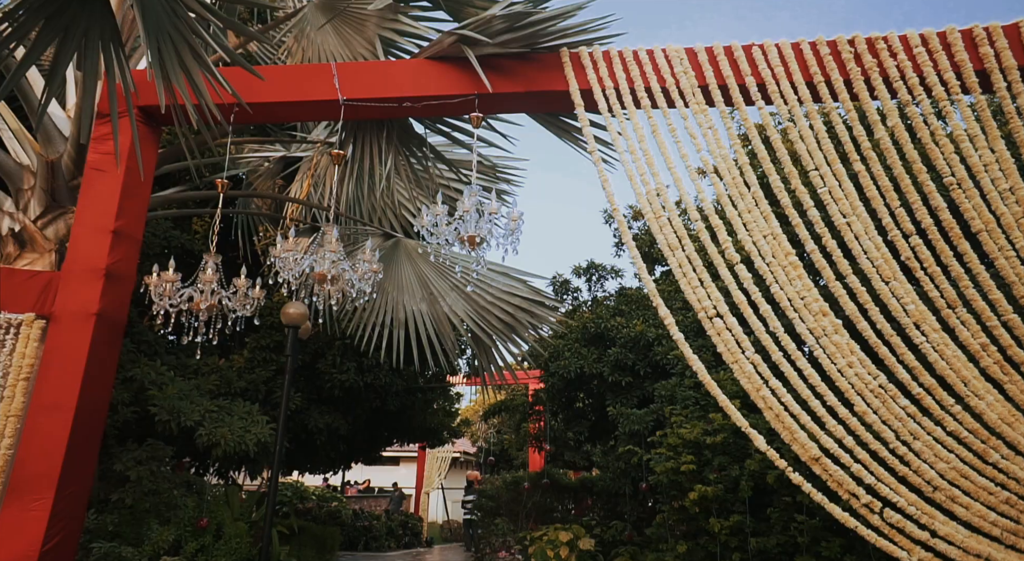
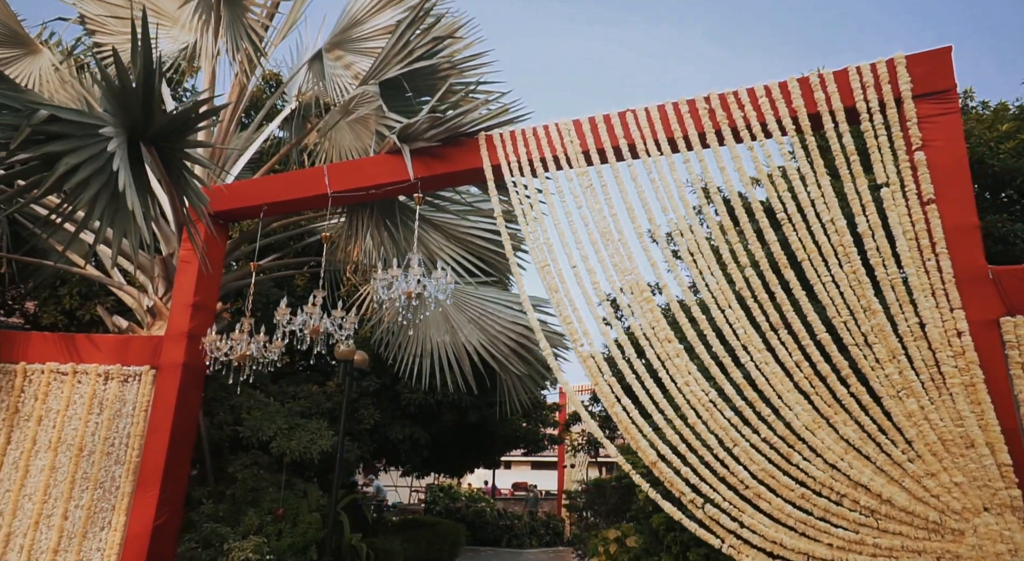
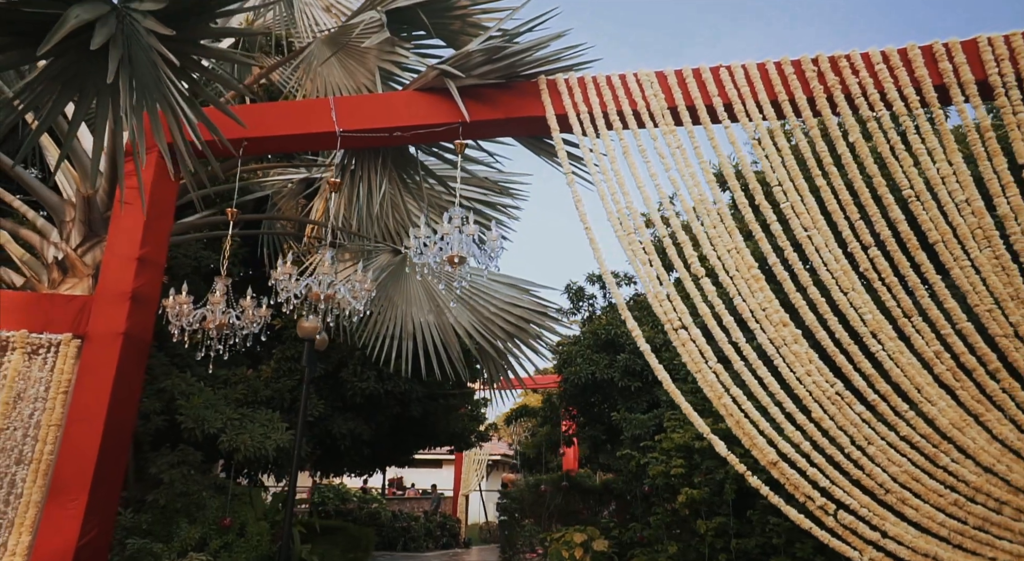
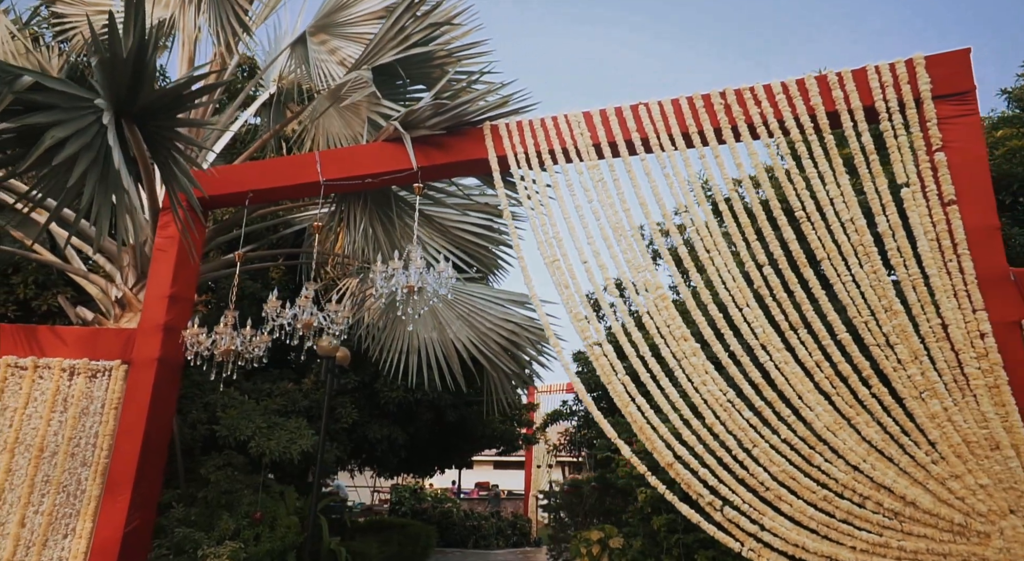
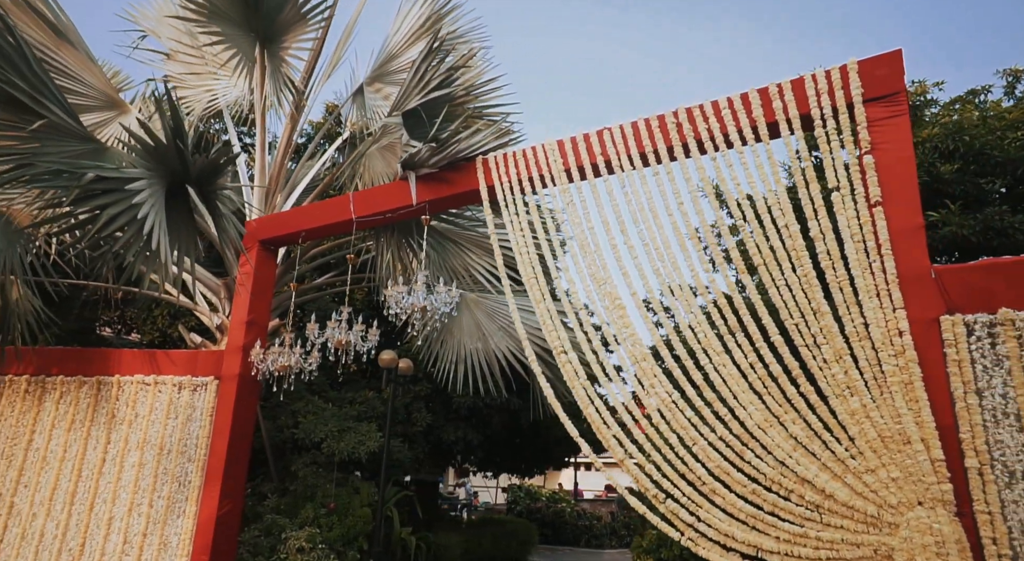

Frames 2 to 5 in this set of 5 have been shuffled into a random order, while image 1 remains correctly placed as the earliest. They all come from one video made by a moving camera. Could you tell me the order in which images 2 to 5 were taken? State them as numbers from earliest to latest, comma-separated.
3, 4, 2, 5
